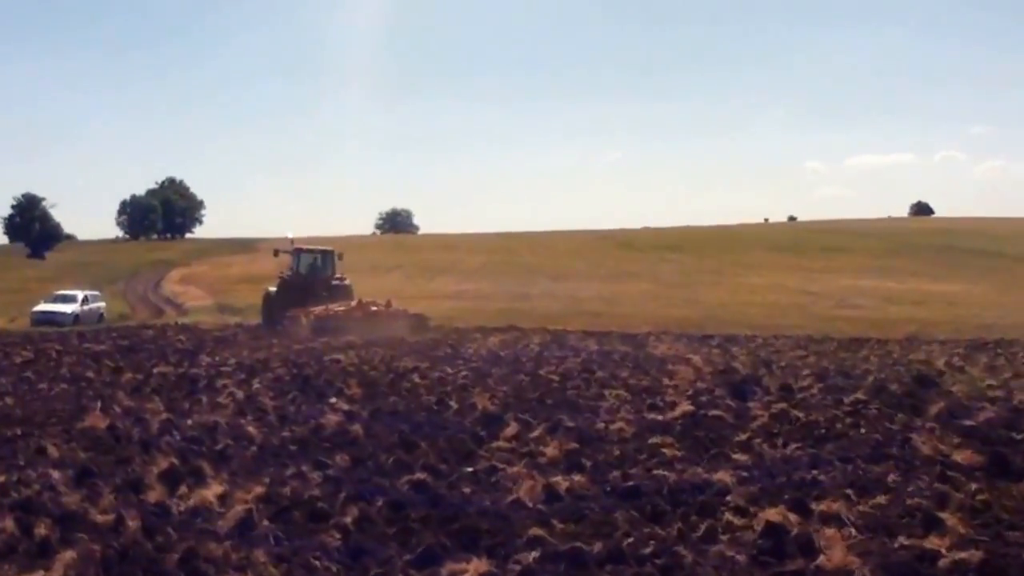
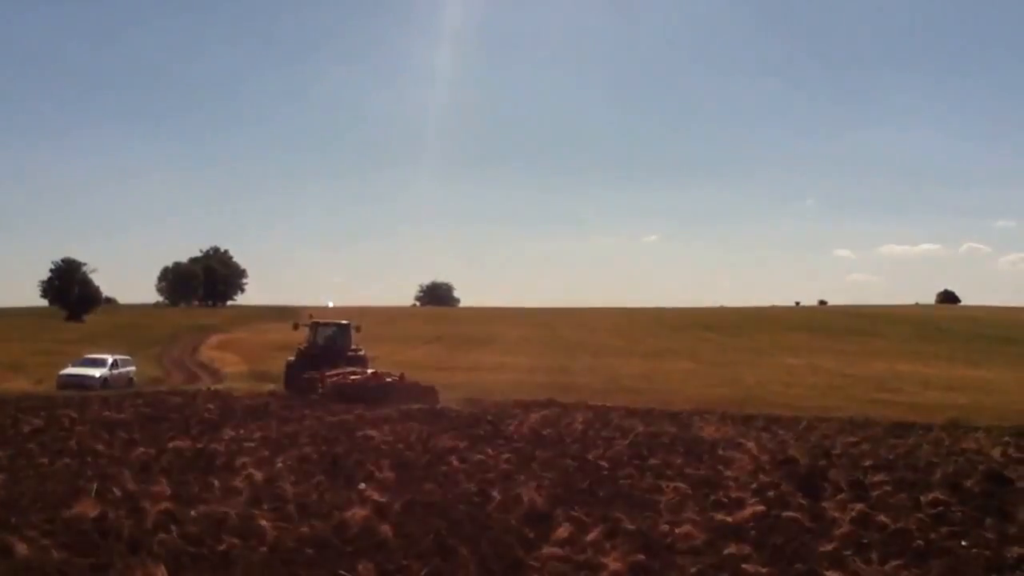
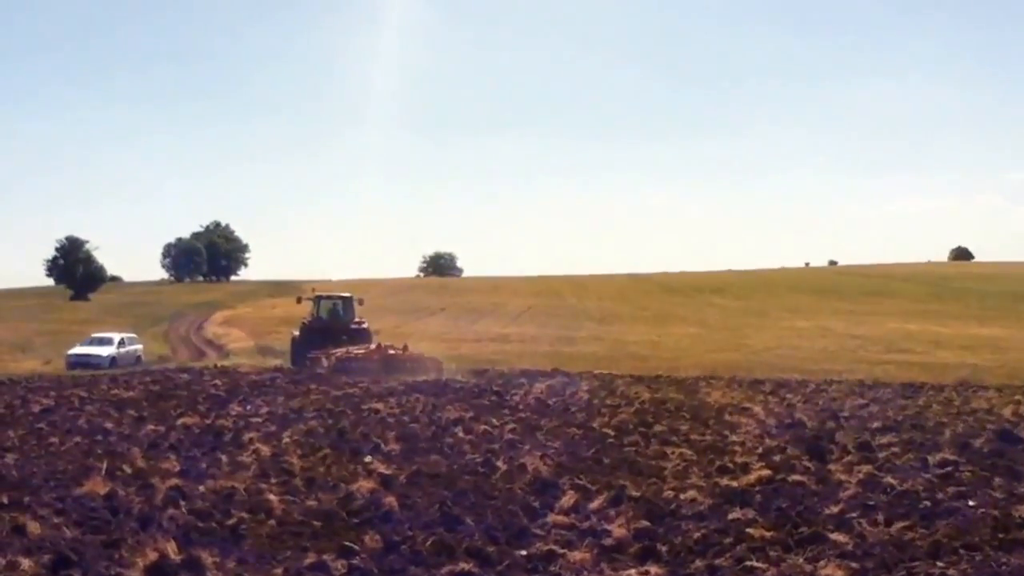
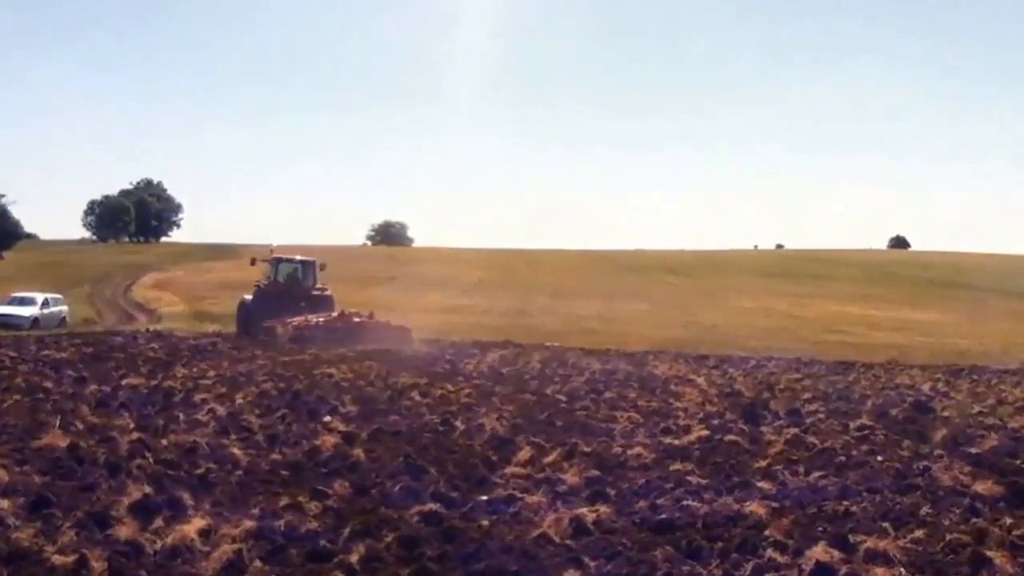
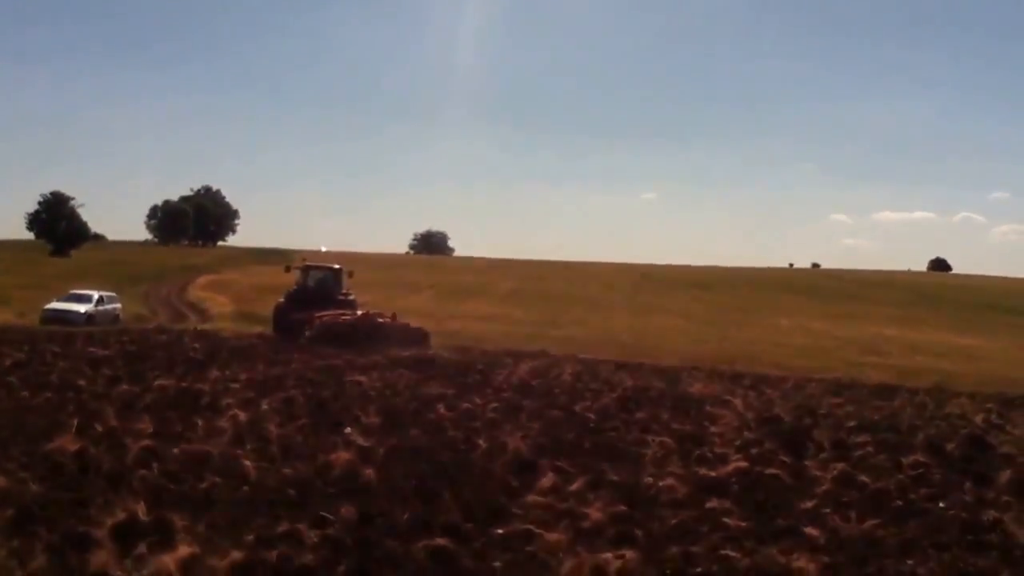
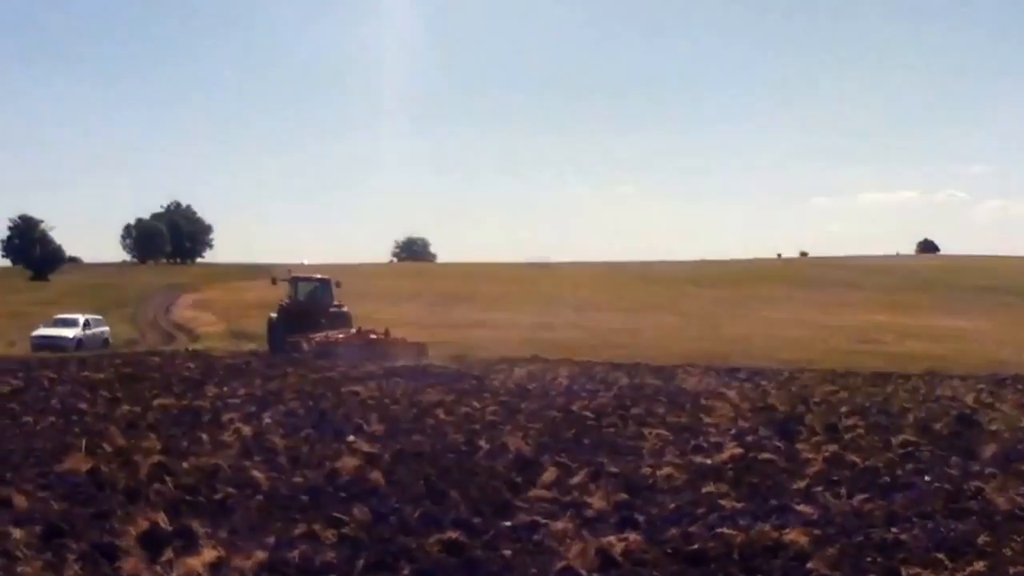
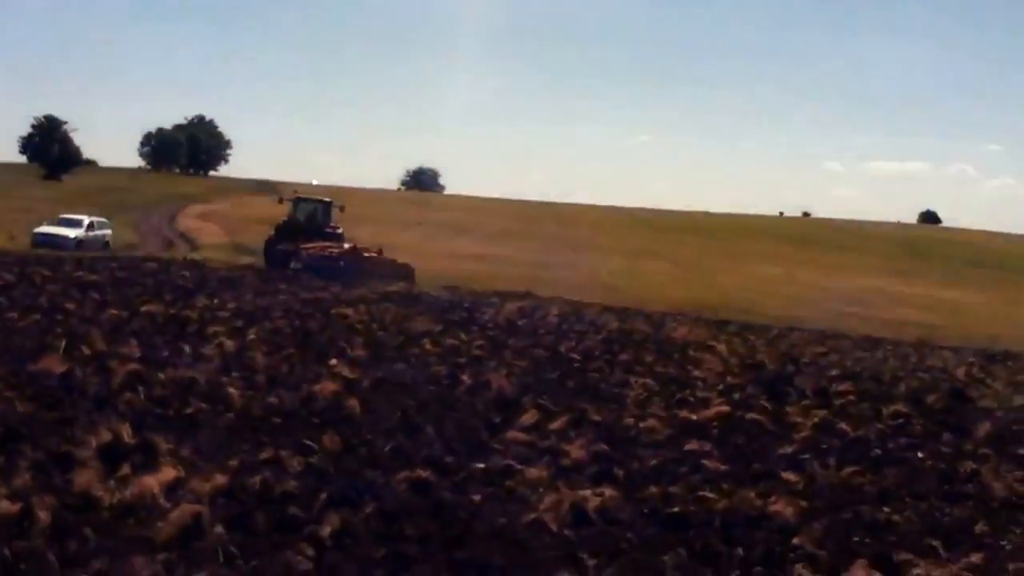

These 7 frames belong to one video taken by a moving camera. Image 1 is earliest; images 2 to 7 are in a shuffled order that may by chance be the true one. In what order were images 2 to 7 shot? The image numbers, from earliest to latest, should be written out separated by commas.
4, 6, 3, 2, 5, 7
